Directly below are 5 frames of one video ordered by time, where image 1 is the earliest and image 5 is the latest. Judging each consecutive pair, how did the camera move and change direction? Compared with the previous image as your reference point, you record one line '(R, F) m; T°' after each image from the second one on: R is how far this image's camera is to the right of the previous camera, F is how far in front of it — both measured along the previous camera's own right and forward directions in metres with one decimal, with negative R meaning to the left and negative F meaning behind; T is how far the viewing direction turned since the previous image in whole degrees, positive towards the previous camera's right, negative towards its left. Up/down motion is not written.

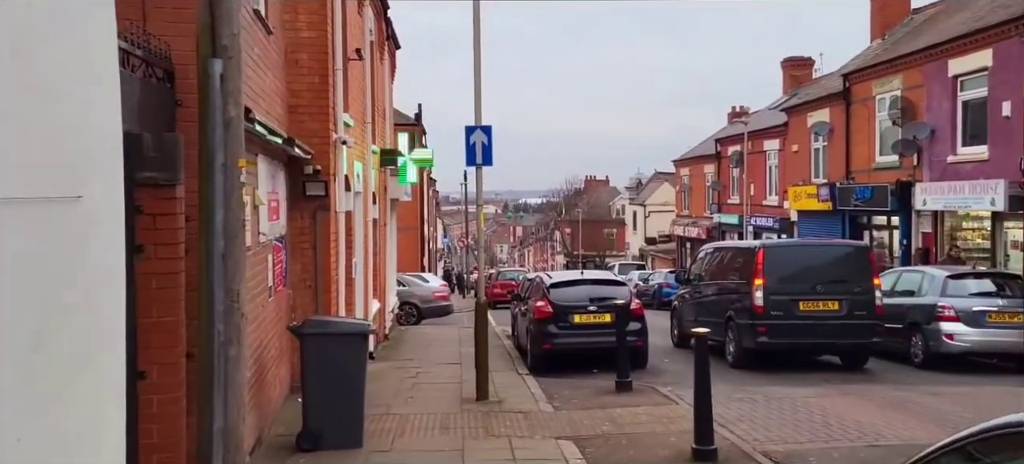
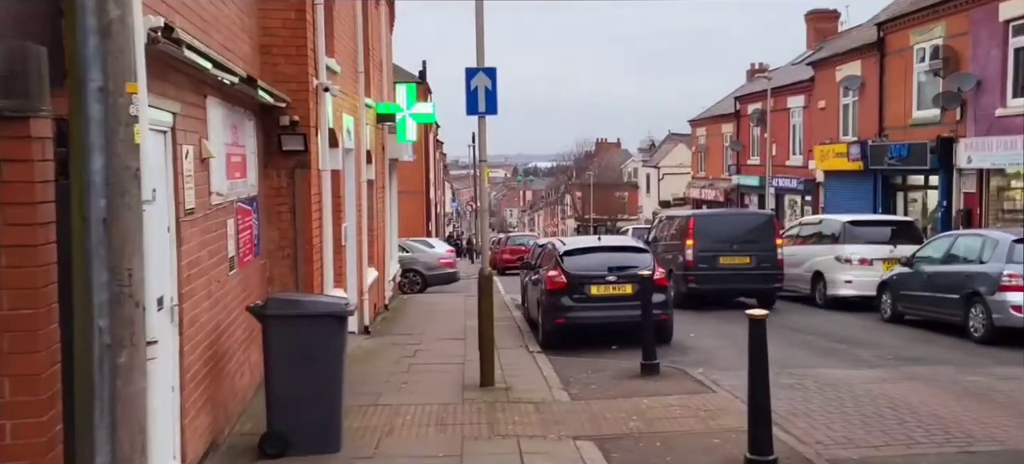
(0.0, +1.5) m; -1°
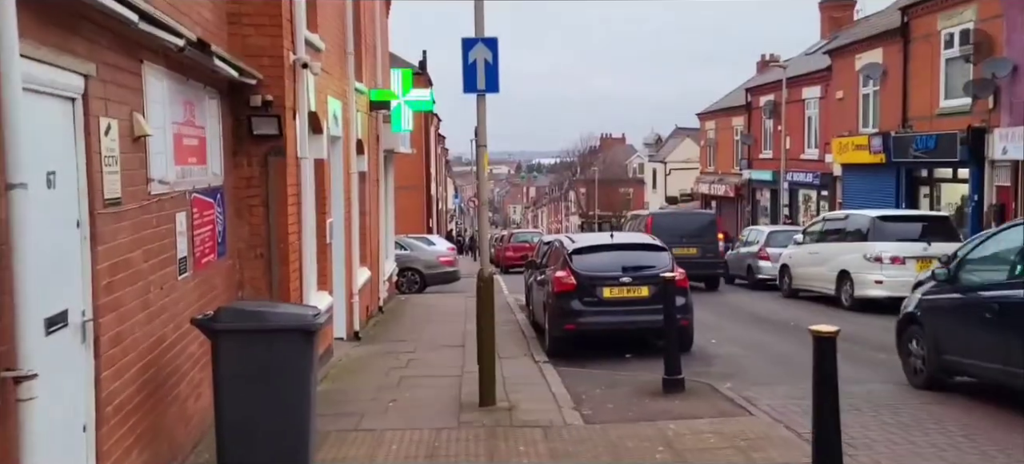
(0.0, +1.2) m; 0°
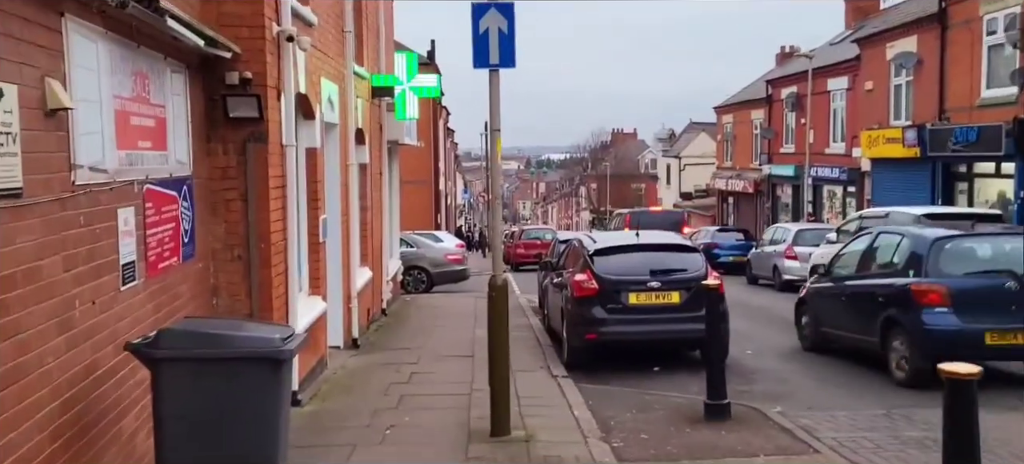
(-0.1, +1.2) m; -1°
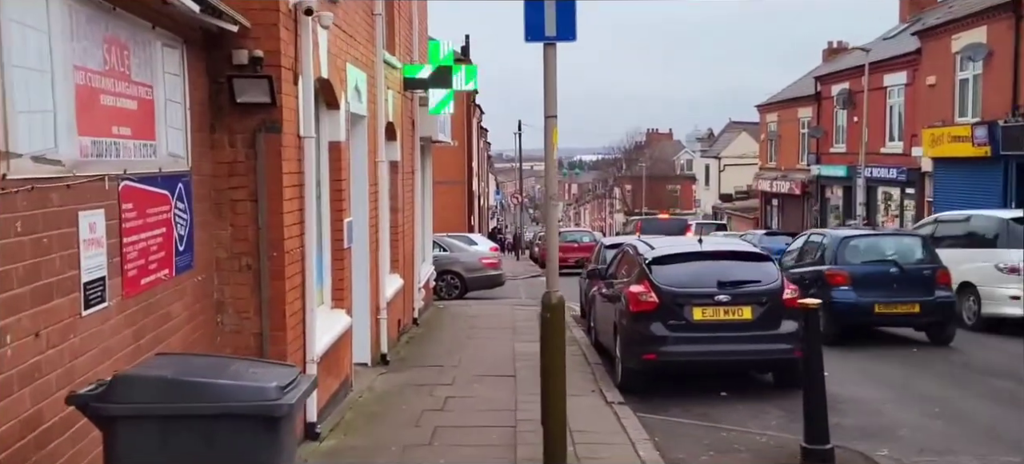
(-0.2, +1.2) m; -2°
